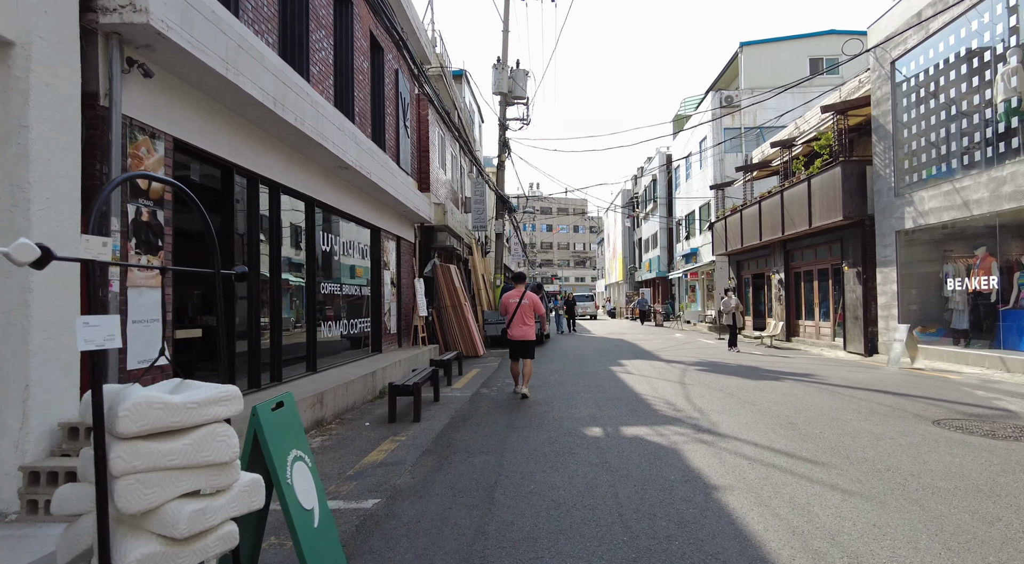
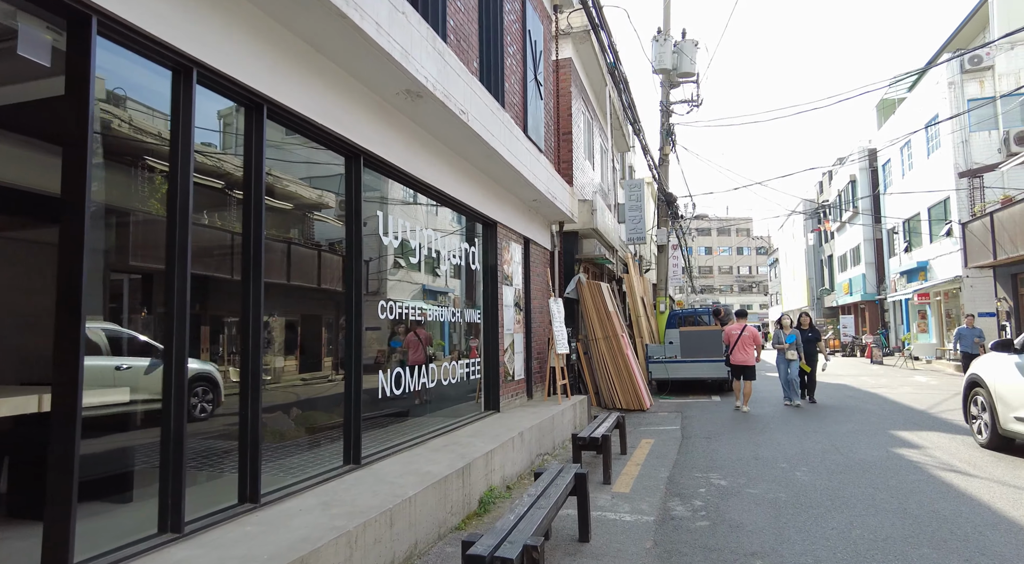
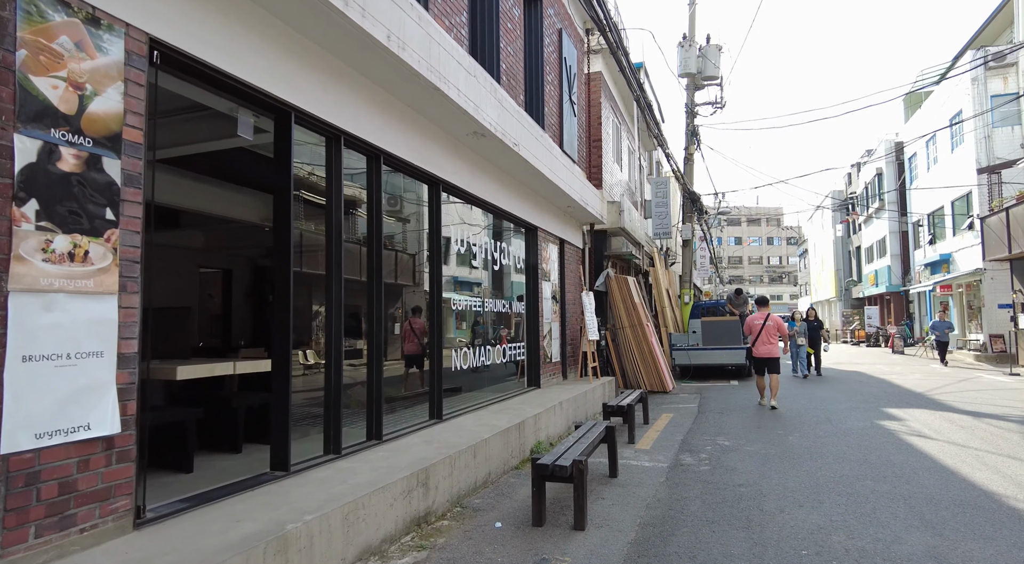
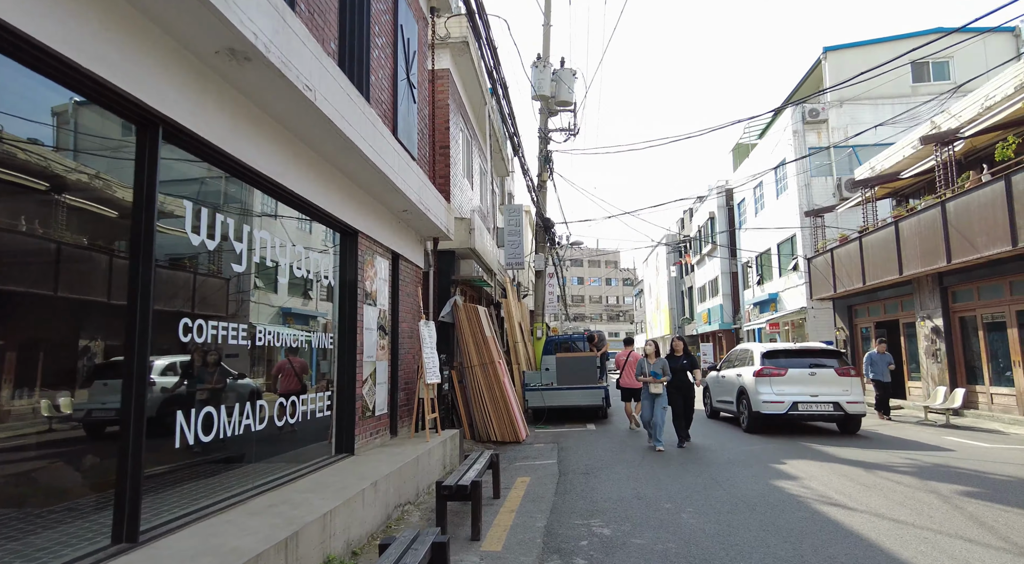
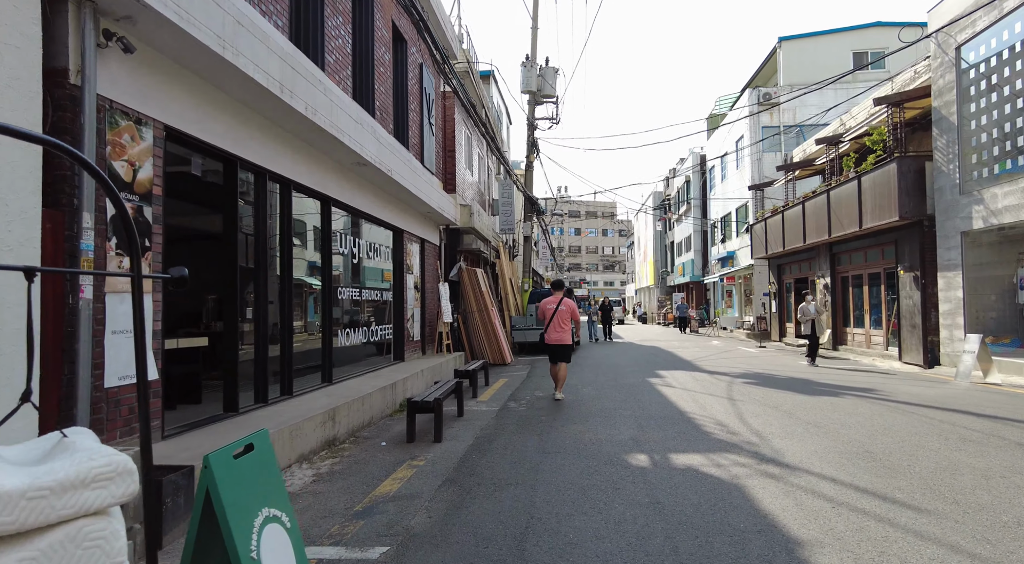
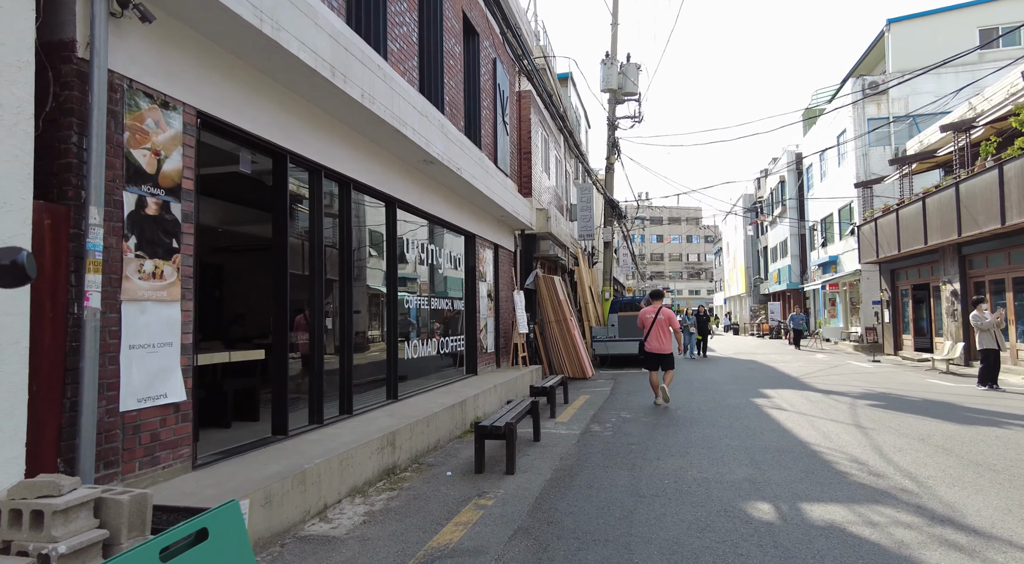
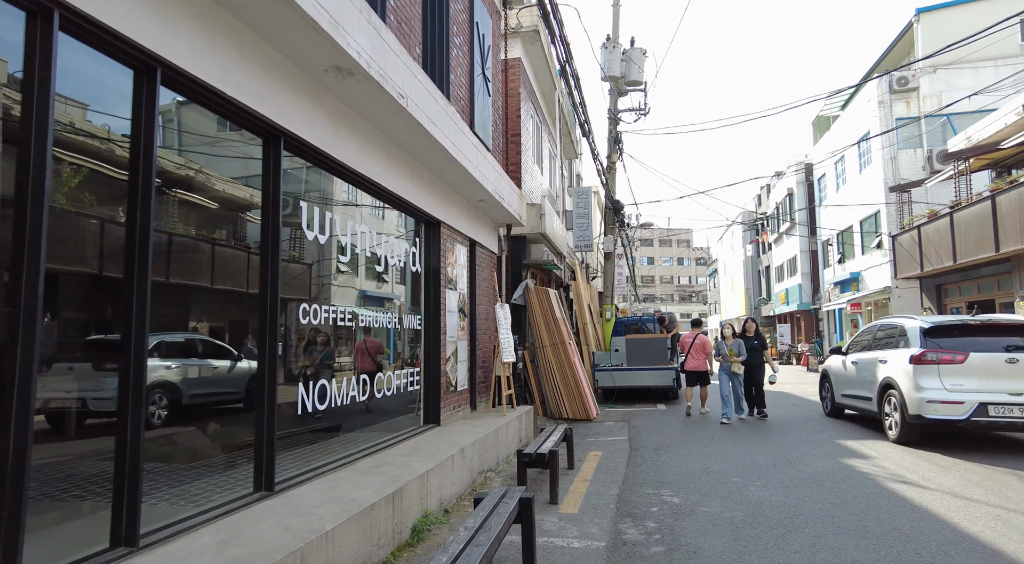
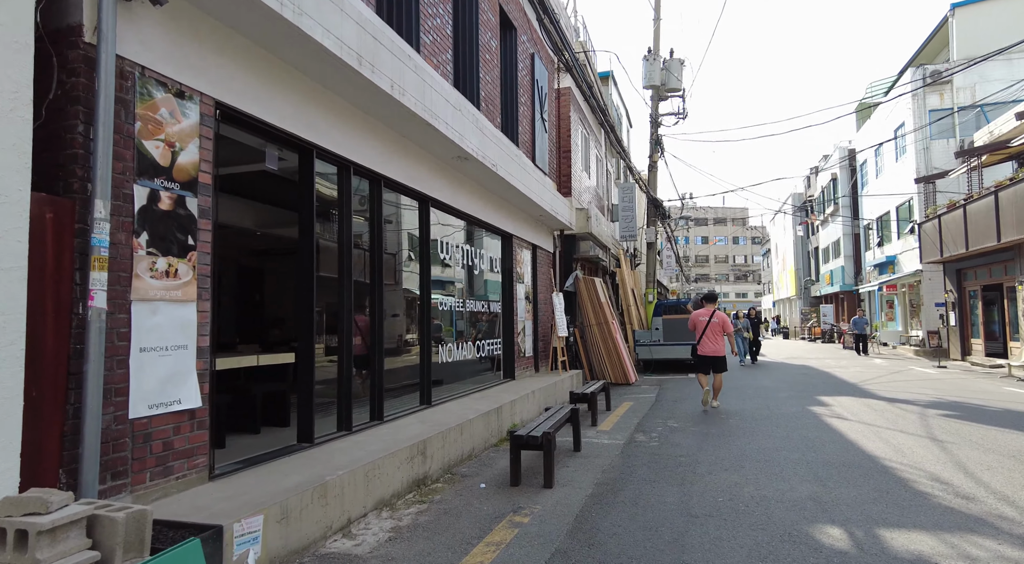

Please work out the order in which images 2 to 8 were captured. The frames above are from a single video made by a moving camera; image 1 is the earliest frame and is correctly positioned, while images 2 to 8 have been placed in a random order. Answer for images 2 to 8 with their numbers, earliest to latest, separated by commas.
5, 6, 8, 3, 2, 7, 4
